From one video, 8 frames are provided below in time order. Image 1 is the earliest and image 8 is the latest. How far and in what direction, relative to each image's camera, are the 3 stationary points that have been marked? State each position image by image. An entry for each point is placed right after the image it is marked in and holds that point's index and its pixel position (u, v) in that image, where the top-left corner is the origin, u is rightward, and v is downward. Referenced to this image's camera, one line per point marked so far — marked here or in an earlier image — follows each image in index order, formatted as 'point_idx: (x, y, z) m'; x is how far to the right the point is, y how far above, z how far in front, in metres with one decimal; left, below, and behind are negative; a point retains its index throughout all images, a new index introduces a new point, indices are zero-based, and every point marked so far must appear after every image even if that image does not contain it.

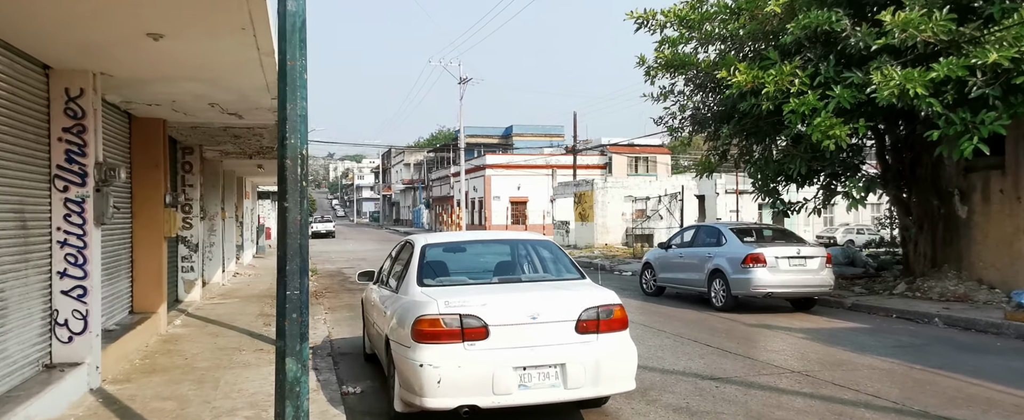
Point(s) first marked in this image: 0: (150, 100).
0: (-3.9, +1.2, +7.3) m
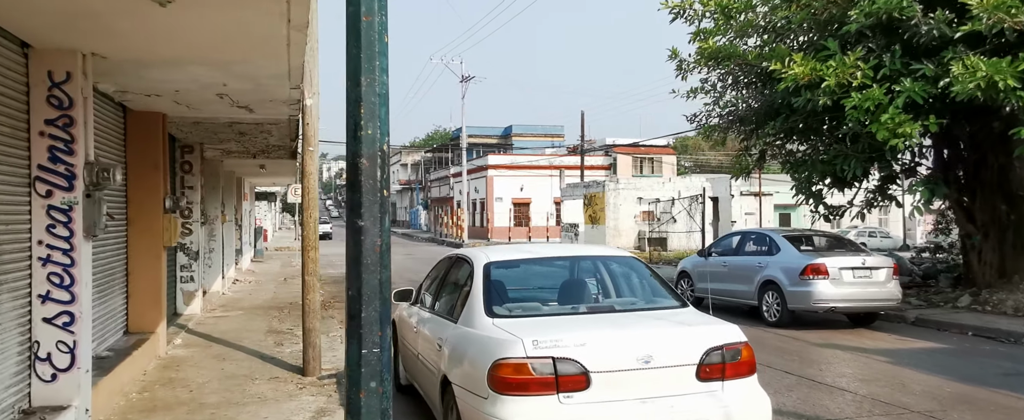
0: (-3.4, +1.1, +6.3) m
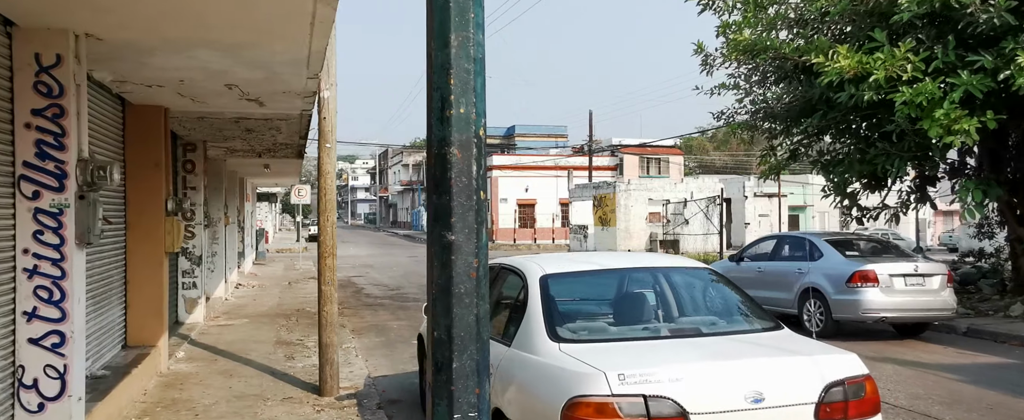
0: (-3.0, +1.1, +5.7) m
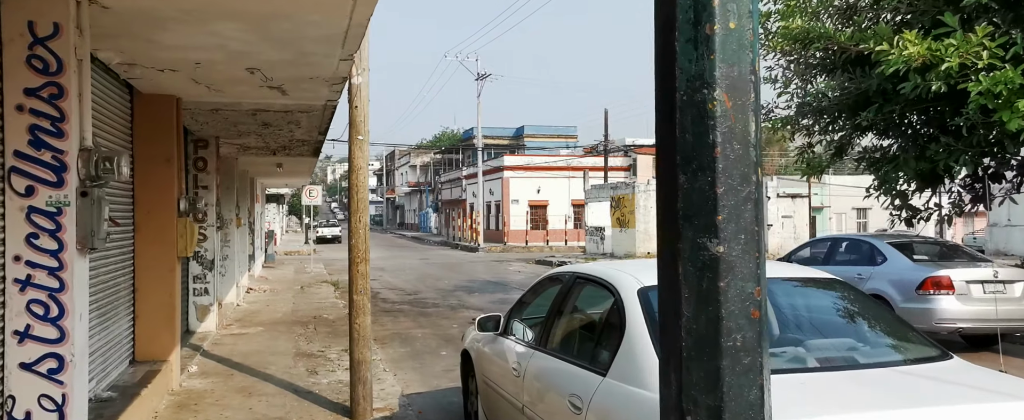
0: (-2.6, +1.1, +5.0) m
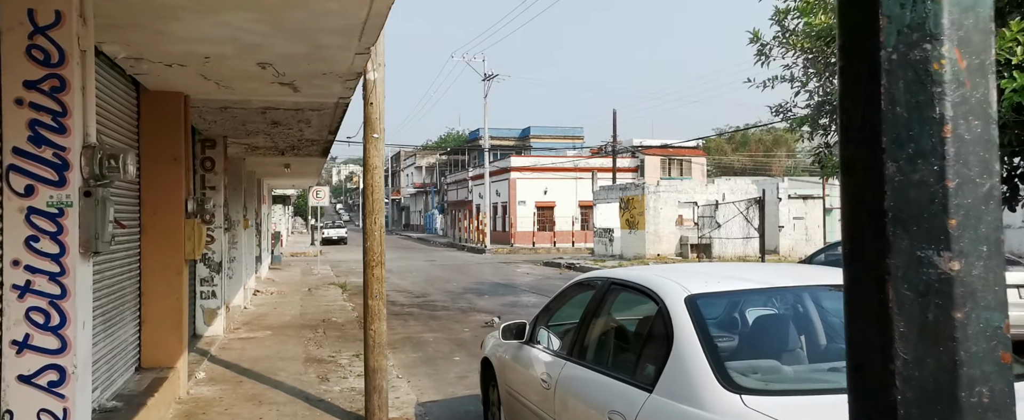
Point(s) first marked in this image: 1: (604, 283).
0: (-2.4, +1.1, +4.8) m
1: (+0.5, -0.4, +3.9) m
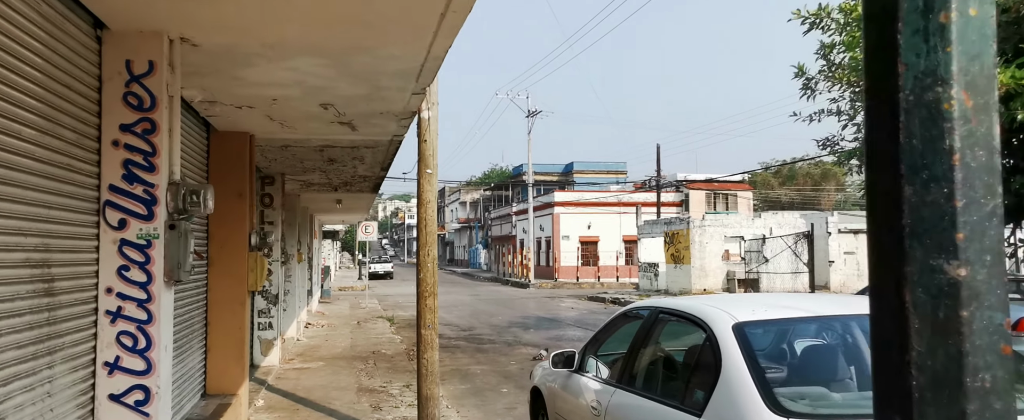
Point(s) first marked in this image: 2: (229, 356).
0: (-2.0, +0.8, +5.1) m
1: (+0.8, -0.6, +4.0) m
2: (-2.7, -1.4, +6.3) m
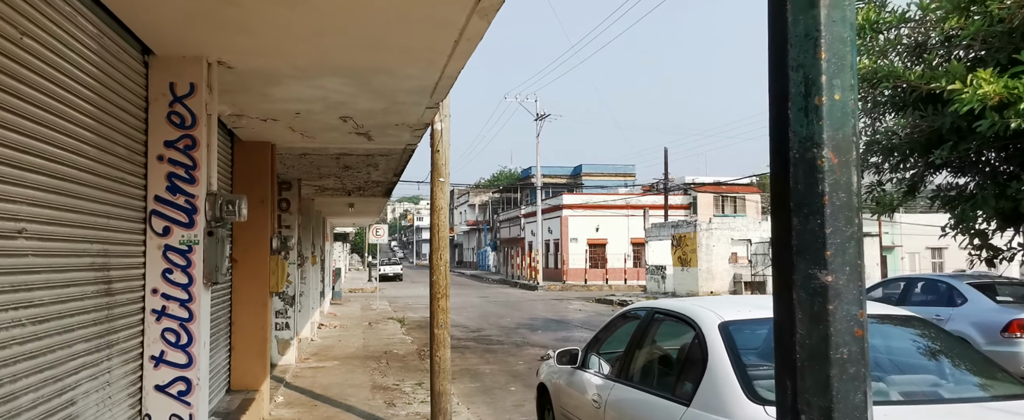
0: (-2.0, +0.8, +5.5) m
1: (+0.9, -0.7, +4.3) m
2: (-2.6, -1.4, +6.7) m
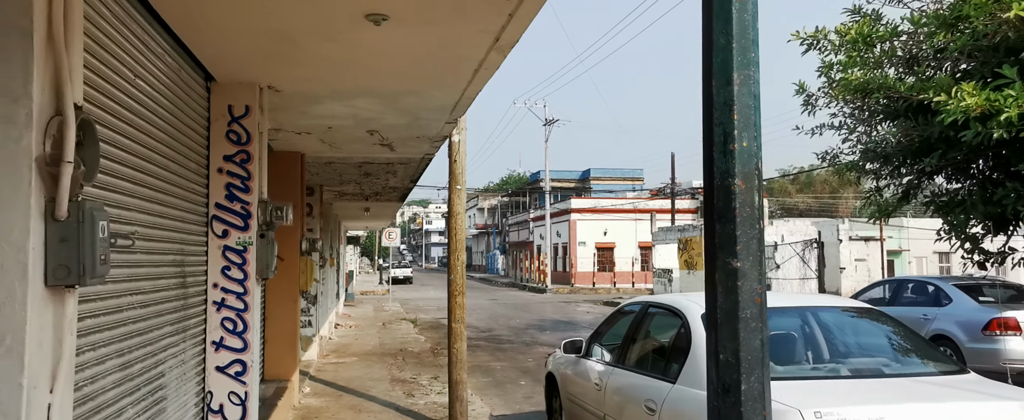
0: (-1.9, +0.8, +6.1) m
1: (+1.0, -0.7, +4.9) m
2: (-2.5, -1.5, +7.3) m
